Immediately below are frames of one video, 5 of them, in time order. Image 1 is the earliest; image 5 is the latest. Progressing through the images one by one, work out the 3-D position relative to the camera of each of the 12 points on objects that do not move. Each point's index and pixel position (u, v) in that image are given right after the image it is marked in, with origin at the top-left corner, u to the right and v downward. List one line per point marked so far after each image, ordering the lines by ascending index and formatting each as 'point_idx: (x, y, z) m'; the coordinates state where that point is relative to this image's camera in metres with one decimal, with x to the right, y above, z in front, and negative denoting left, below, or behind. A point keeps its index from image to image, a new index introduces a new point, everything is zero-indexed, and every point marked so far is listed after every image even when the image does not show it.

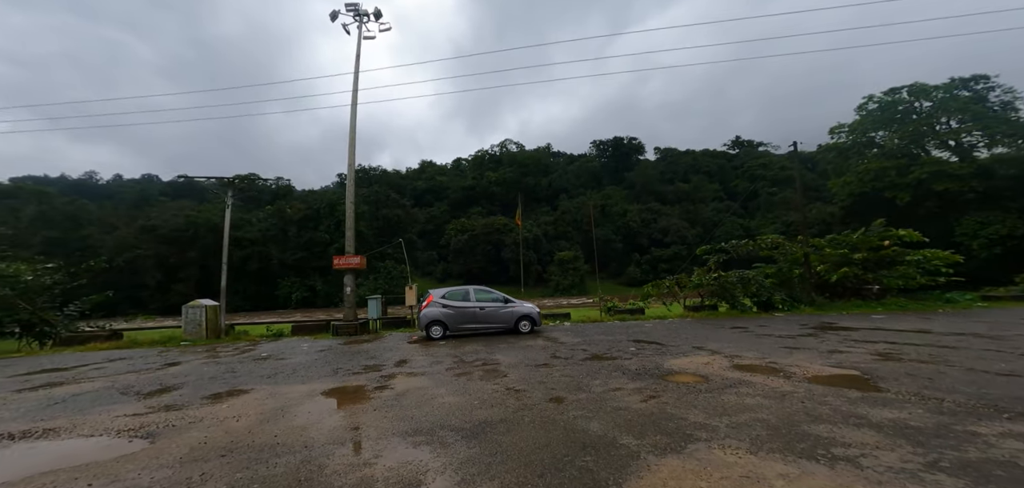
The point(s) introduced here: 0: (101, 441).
0: (-4.6, -2.1, +4.4) m
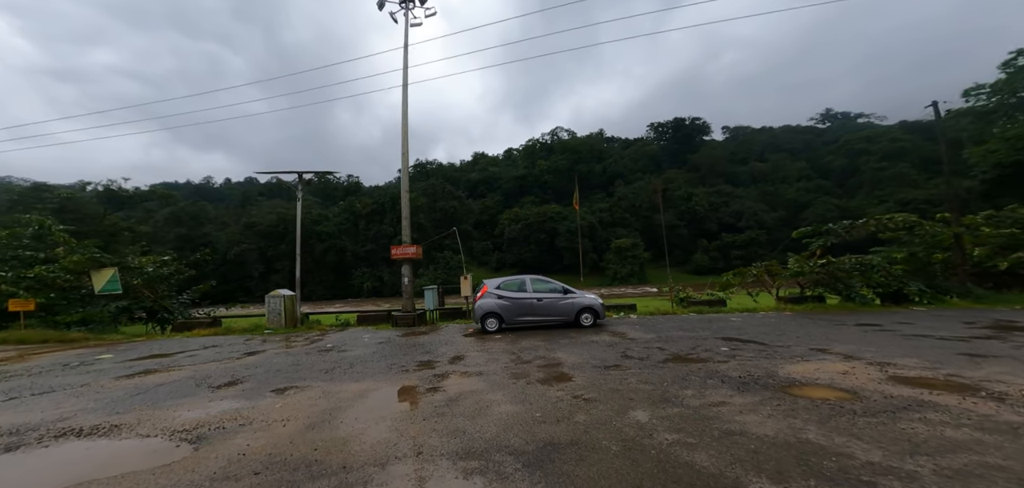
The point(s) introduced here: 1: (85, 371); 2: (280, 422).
0: (-3.9, -2.1, +4.2) m
1: (-10.0, -2.9, +9.3) m
2: (-2.7, -2.1, +4.5) m
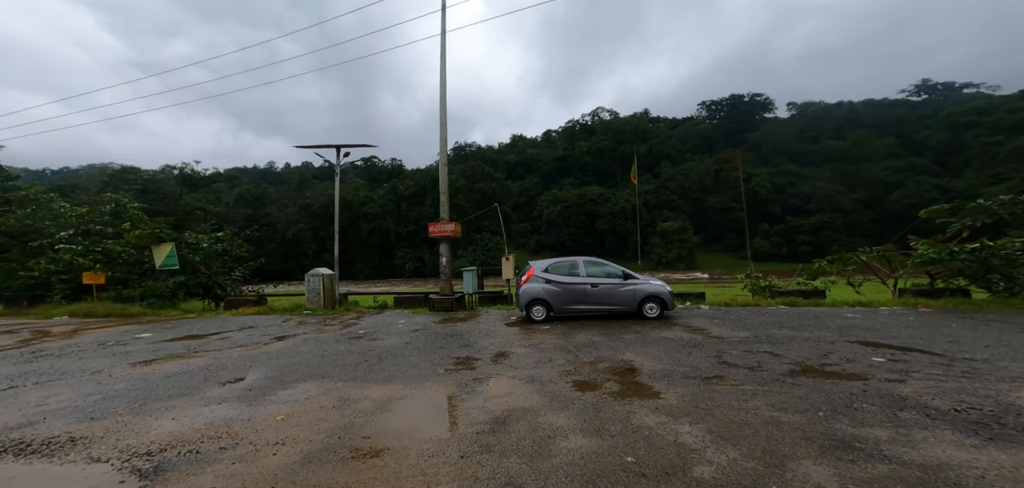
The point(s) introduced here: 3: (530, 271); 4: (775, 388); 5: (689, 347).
0: (-3.3, -1.8, +3.2) m
1: (-8.9, -2.4, +8.9) m
2: (-2.0, -1.8, +3.4) m
3: (+0.4, -0.7, +9.9) m
4: (+2.5, -1.4, +3.8) m
5: (+2.6, -1.5, +5.9) m
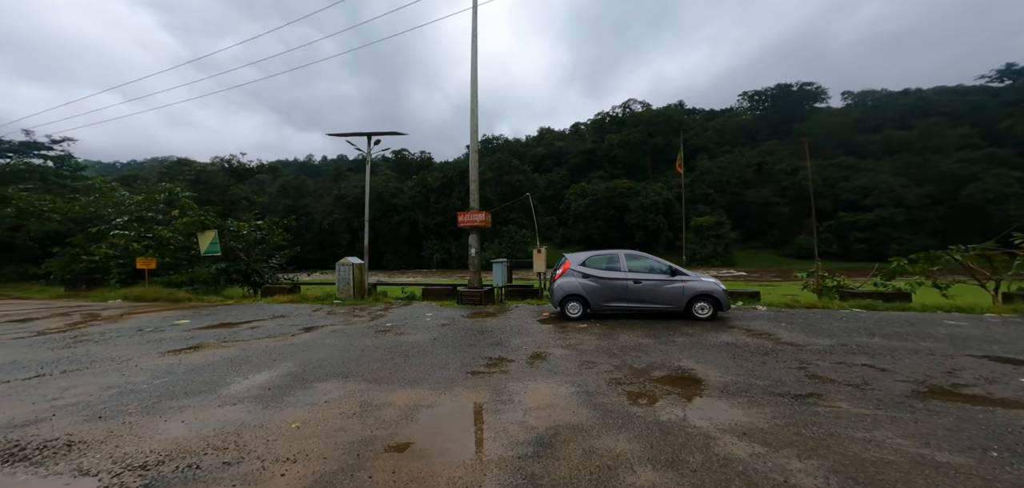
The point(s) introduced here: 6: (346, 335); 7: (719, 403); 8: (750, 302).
0: (-3.0, -1.6, +2.7) m
1: (-8.2, -2.1, +8.8) m
2: (-1.7, -1.6, +2.9) m
3: (+1.2, -0.5, +9.2) m
4: (+2.9, -1.3, +3.0) m
5: (+3.2, -1.4, +5.1) m
6: (-3.6, -2.0, +8.5) m
7: (+1.9, -1.5, +3.6) m
8: (+5.6, -1.4, +9.6) m
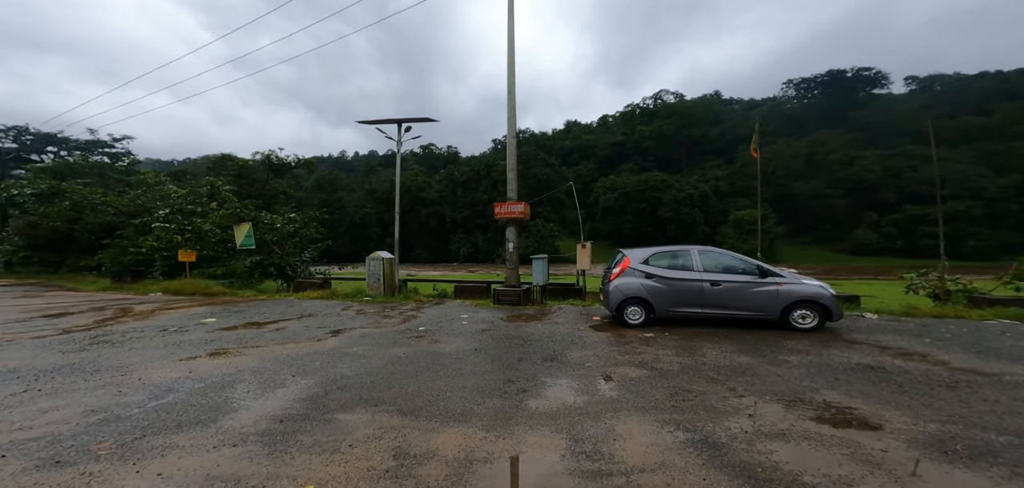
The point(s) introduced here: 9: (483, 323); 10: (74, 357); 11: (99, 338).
0: (-2.4, -1.6, +1.7) m
1: (-7.1, -1.9, +8.1) m
2: (-1.1, -1.6, +1.8) m
3: (+2.3, -0.4, +7.8) m
4: (+3.5, -1.3, +1.5) m
5: (+3.9, -1.4, +3.6) m
6: (-2.6, -1.9, +7.5) m
7: (+2.5, -1.5, +2.3) m
8: (+6.6, -1.3, +8.0) m
9: (-0.7, -1.8, +9.2) m
10: (-6.8, -1.8, +6.2) m
11: (-7.7, -1.9, +7.4) m
